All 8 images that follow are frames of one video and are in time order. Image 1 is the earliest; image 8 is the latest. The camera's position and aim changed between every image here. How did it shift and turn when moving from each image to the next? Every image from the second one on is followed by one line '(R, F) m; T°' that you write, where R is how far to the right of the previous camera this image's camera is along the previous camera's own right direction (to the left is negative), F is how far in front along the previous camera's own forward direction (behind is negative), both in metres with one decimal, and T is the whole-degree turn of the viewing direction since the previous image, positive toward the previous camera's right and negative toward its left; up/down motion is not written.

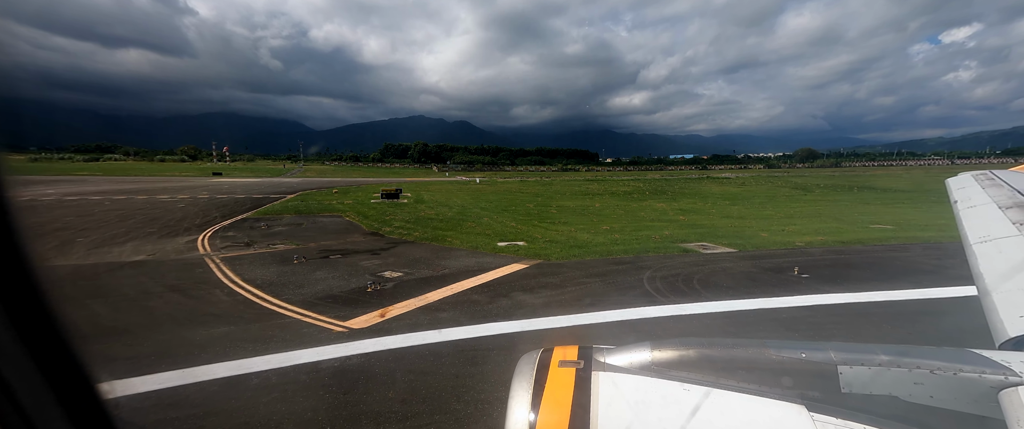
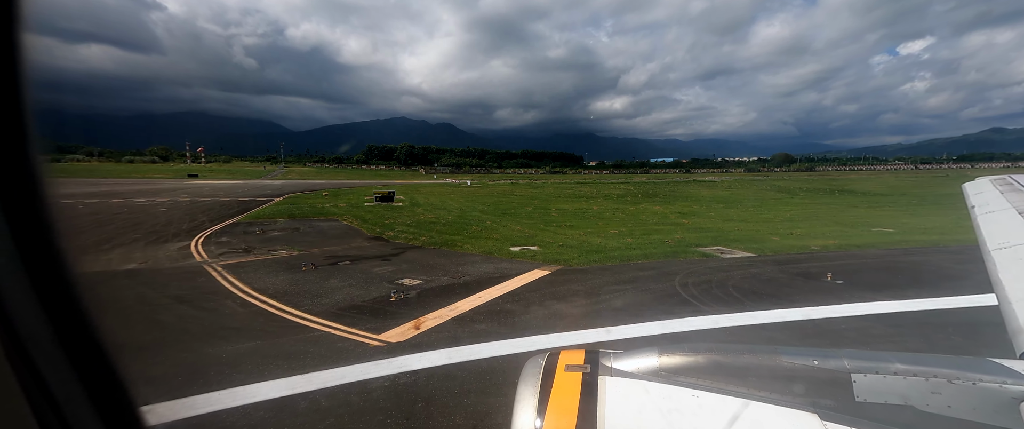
(-0.9, +0.3) m; +2°
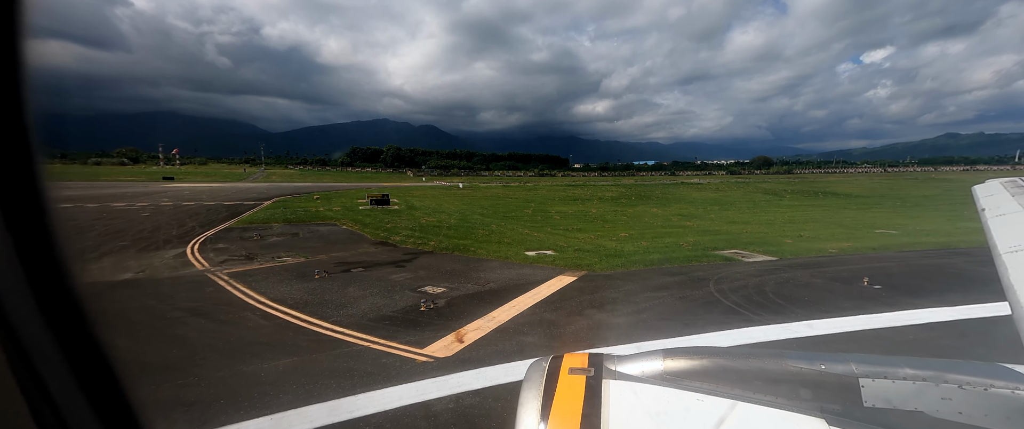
(-1.0, +0.3) m; +2°
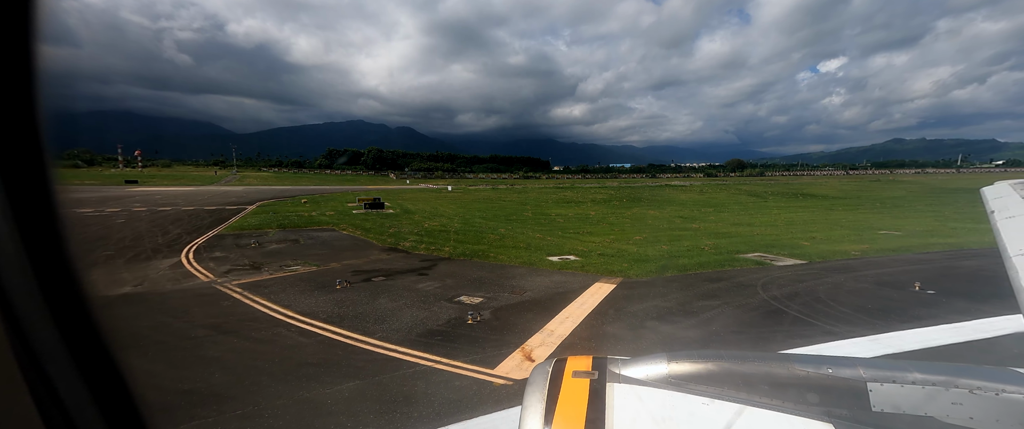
(-1.3, +0.4) m; +3°
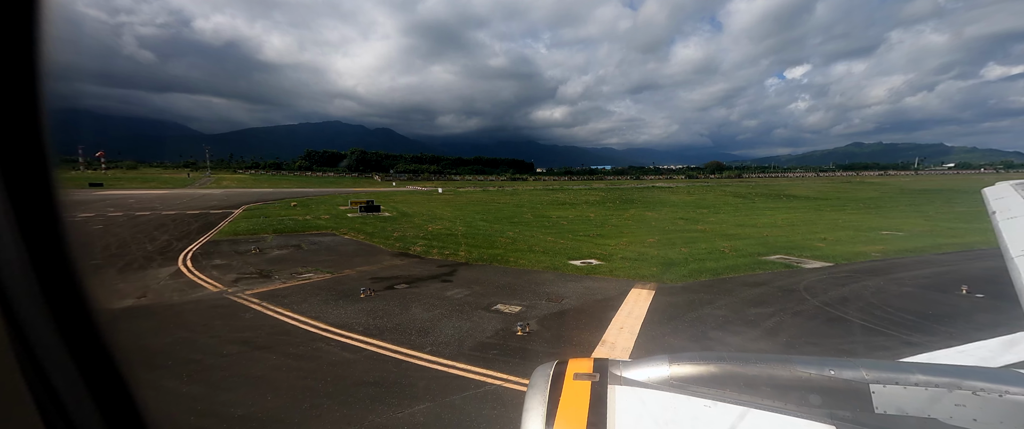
(-1.2, +0.4) m; +2°
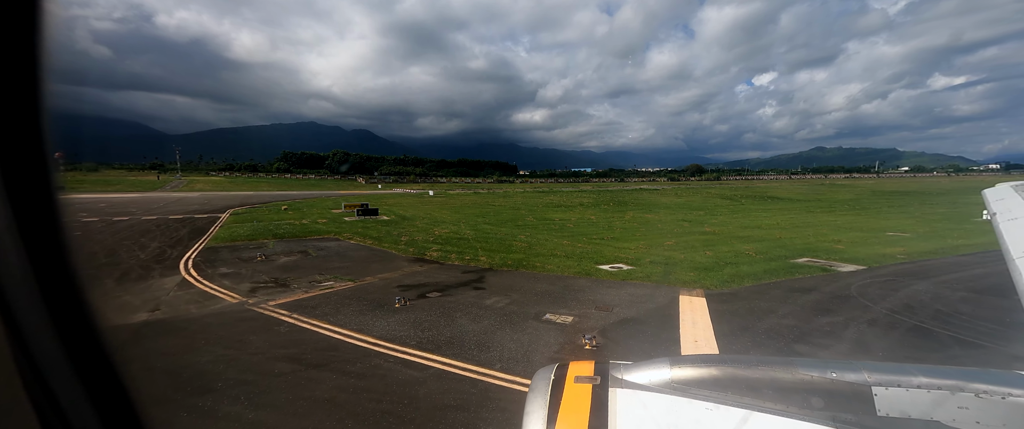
(-1.4, +0.4) m; +2°
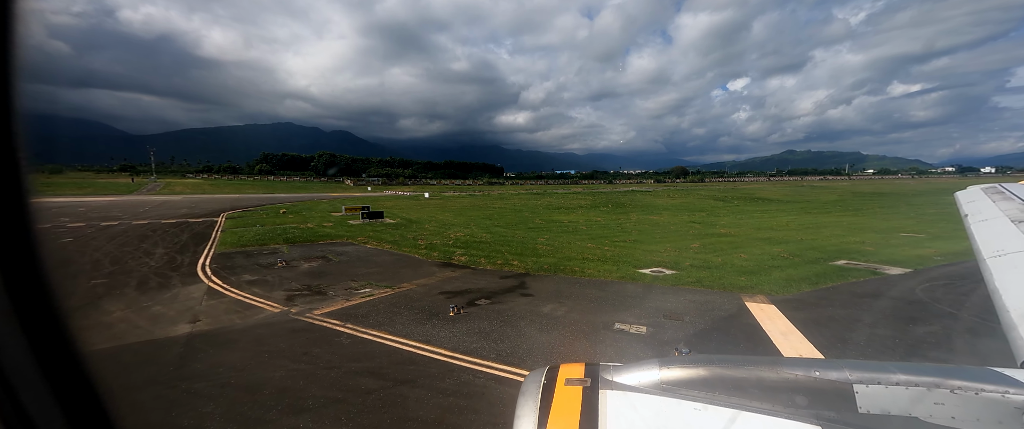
(-1.6, +0.4) m; +2°
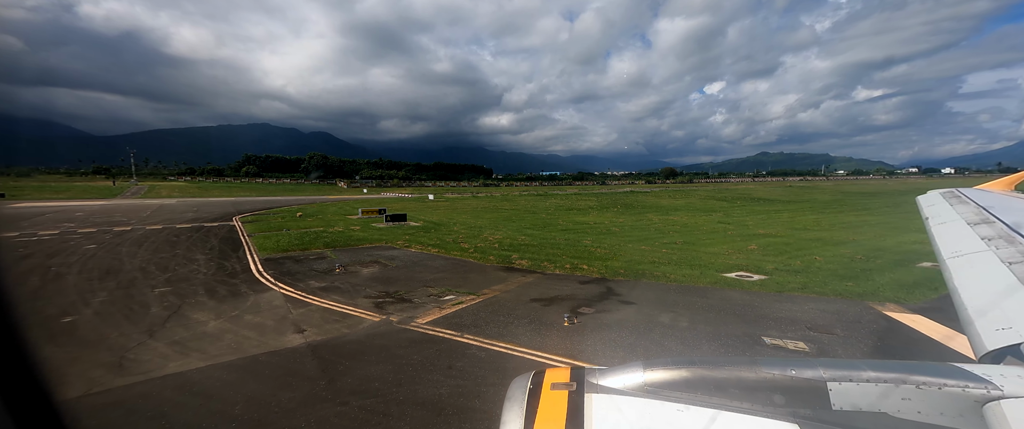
(-2.6, +0.4) m; +1°
